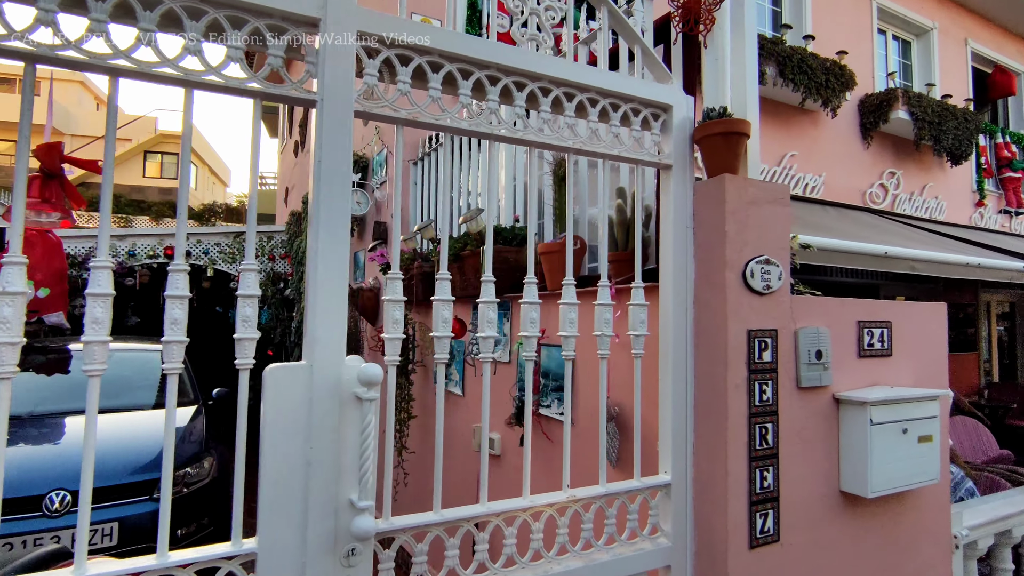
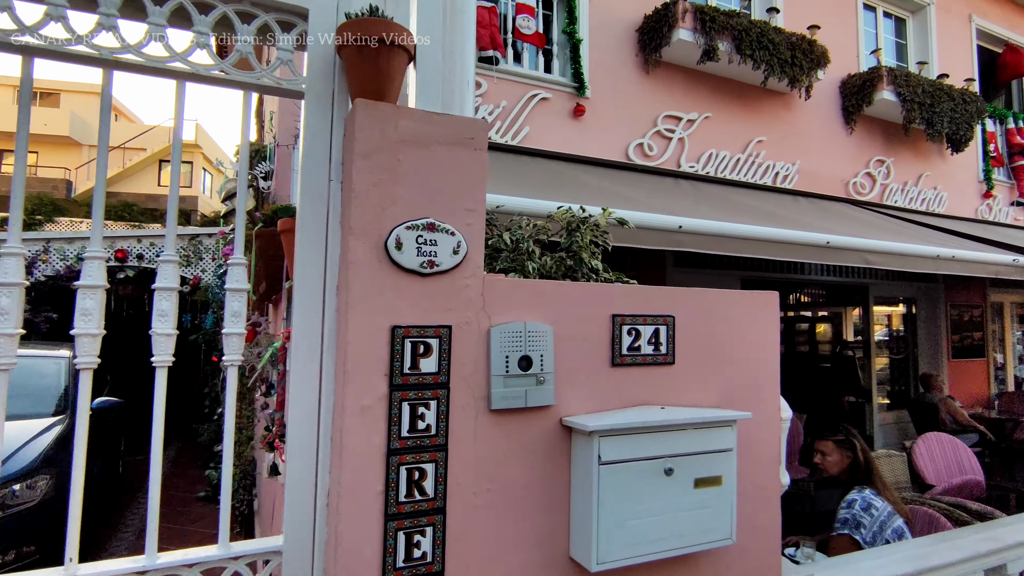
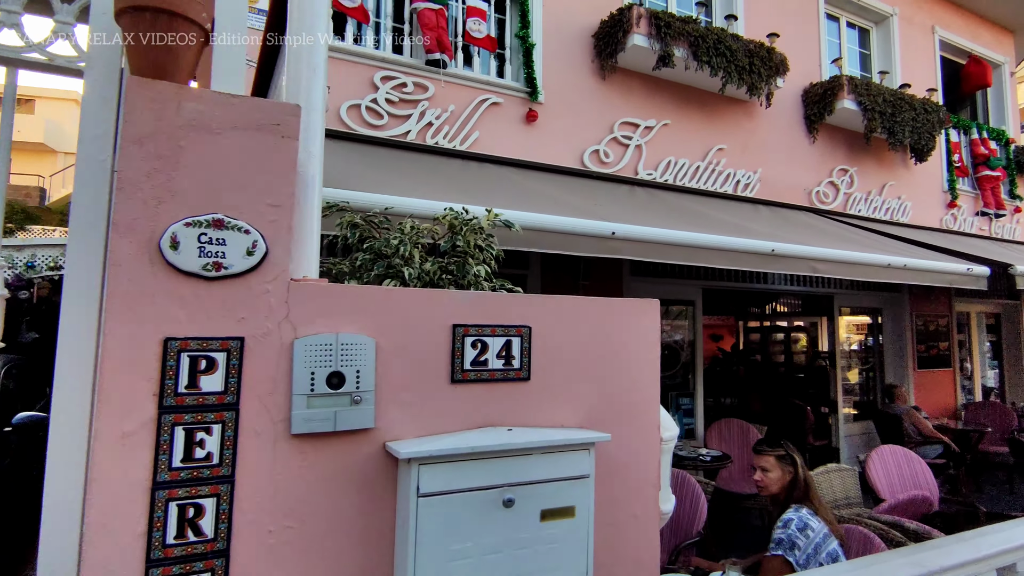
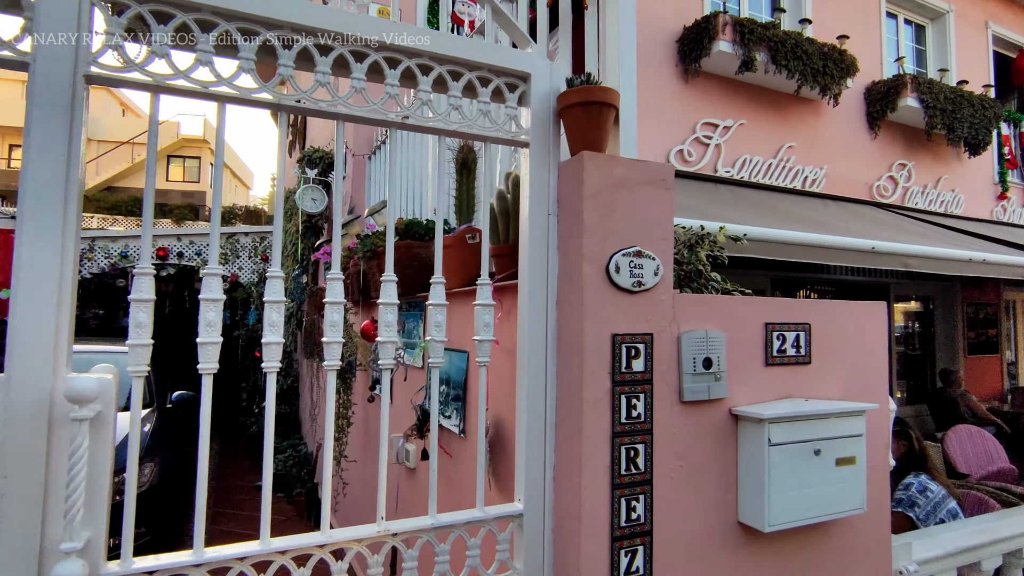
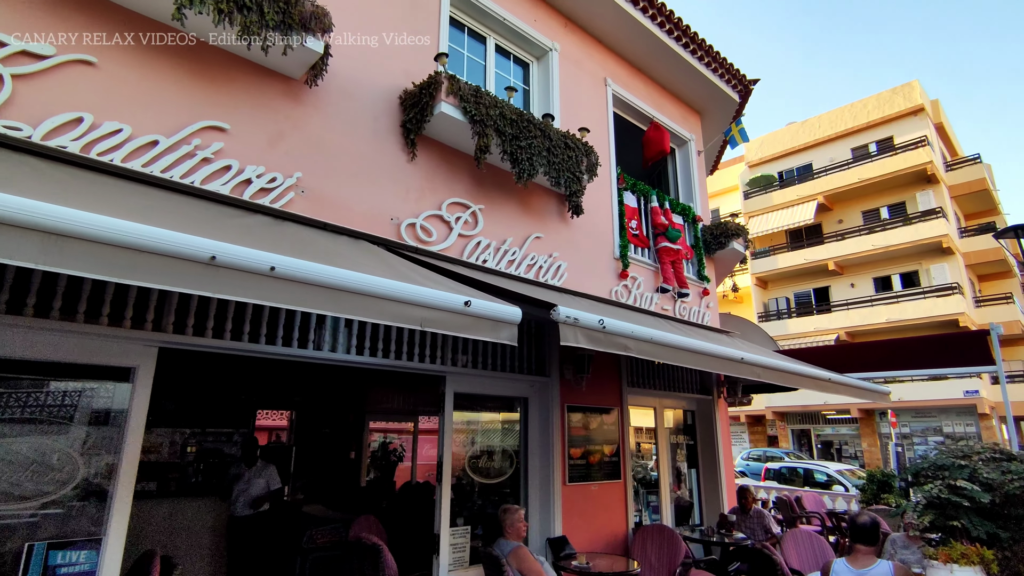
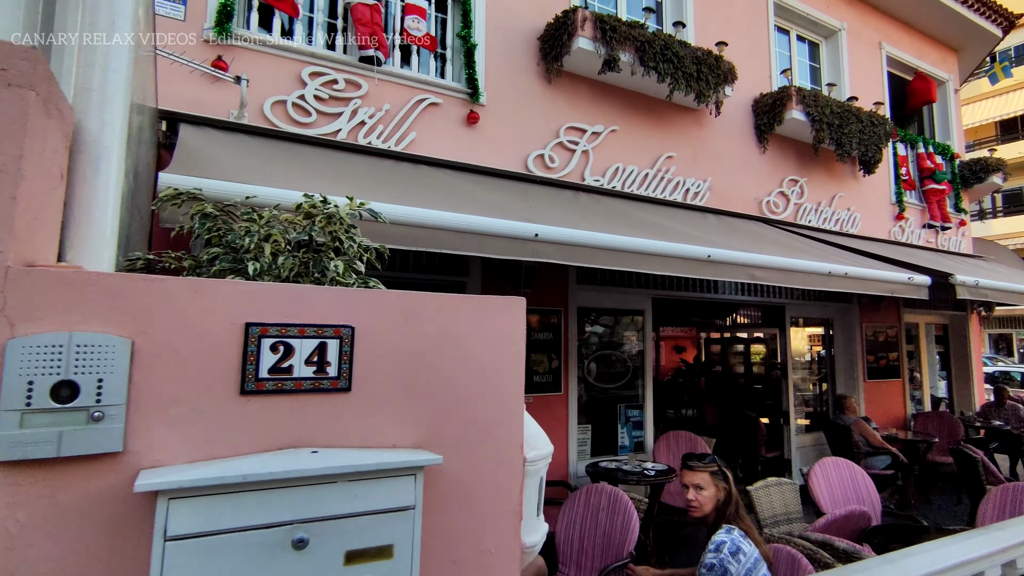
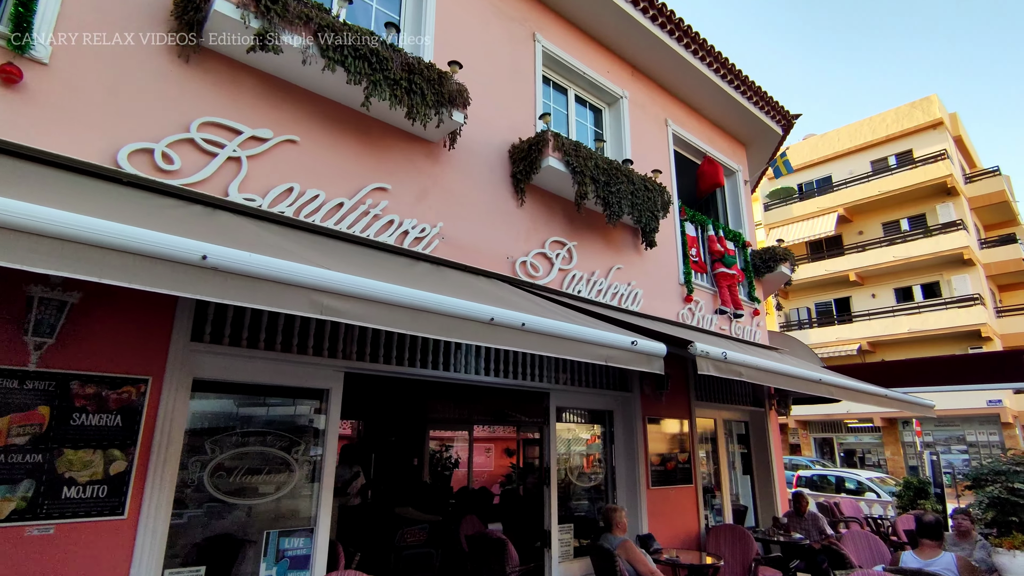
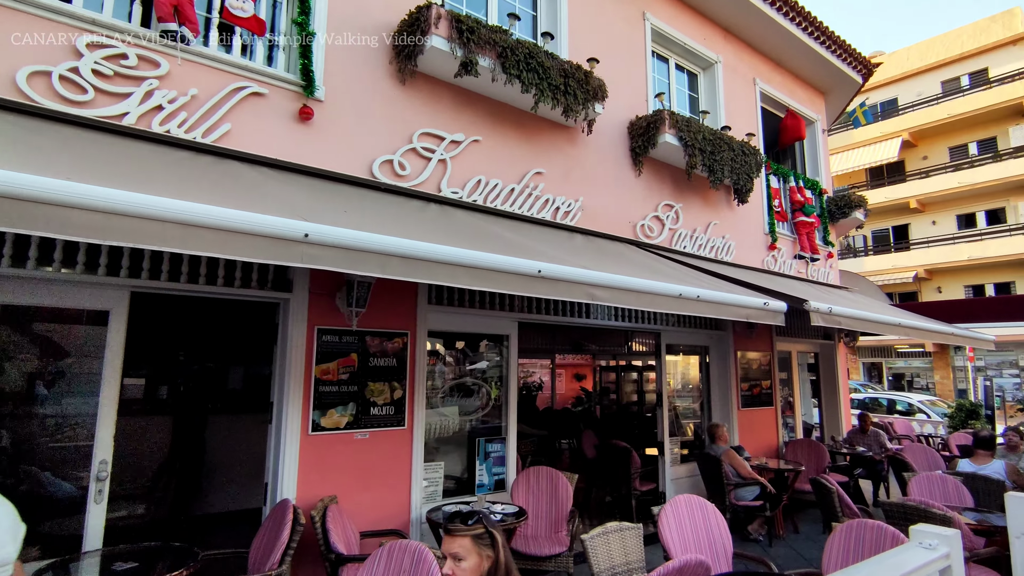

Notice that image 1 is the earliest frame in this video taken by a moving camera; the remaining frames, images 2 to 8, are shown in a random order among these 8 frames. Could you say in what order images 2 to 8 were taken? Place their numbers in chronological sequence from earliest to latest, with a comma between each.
4, 2, 3, 6, 8, 7, 5
